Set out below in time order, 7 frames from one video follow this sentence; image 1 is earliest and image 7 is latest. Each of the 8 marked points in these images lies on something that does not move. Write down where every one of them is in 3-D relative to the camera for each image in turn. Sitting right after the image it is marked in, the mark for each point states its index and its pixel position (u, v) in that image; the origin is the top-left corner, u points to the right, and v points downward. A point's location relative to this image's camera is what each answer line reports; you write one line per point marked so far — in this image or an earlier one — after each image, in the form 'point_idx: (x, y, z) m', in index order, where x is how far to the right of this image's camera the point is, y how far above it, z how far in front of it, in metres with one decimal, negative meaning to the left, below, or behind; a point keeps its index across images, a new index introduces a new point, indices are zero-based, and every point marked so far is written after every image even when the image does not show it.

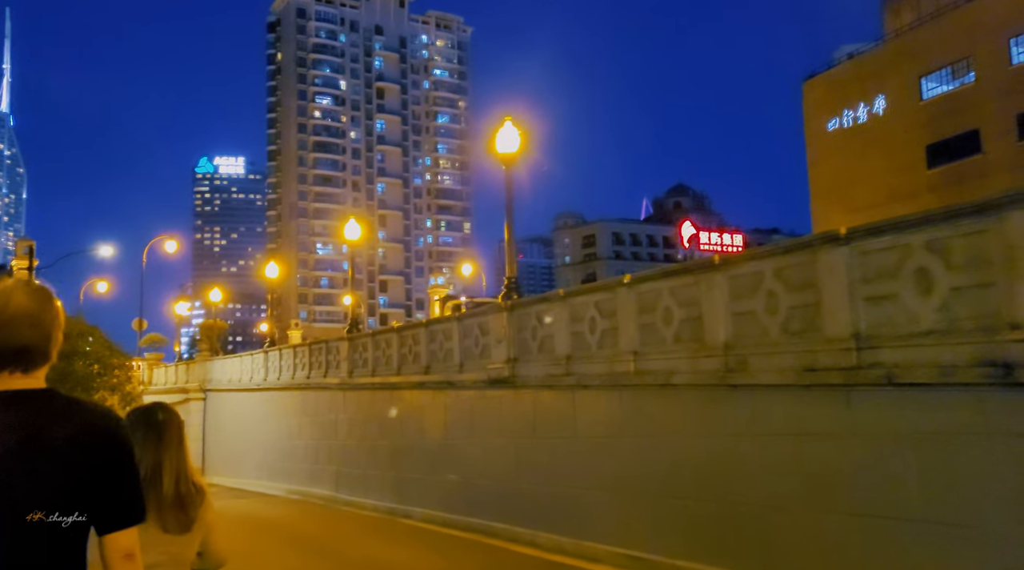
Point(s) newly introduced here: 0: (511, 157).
0: (0.0, +2.1, +16.4) m
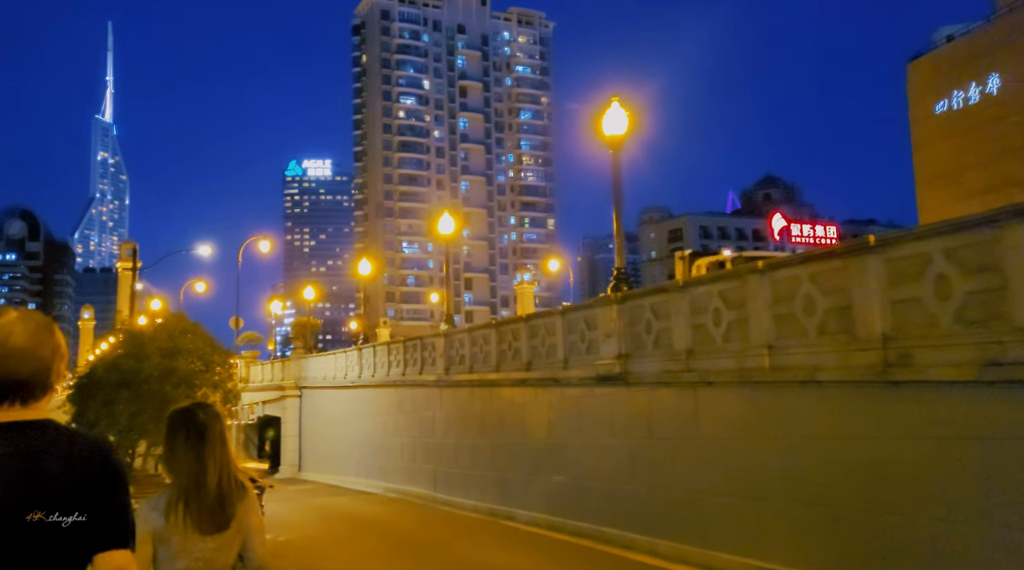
0: (+1.7, +2.3, +15.6) m
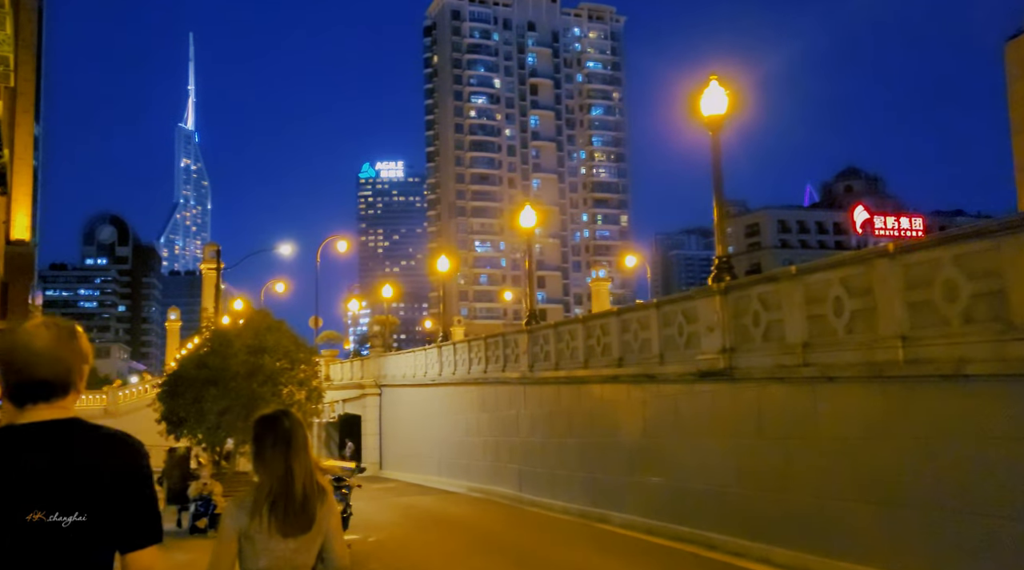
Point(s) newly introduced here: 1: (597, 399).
0: (+3.0, +2.4, +14.7) m
1: (+1.7, -2.3, +20.0) m
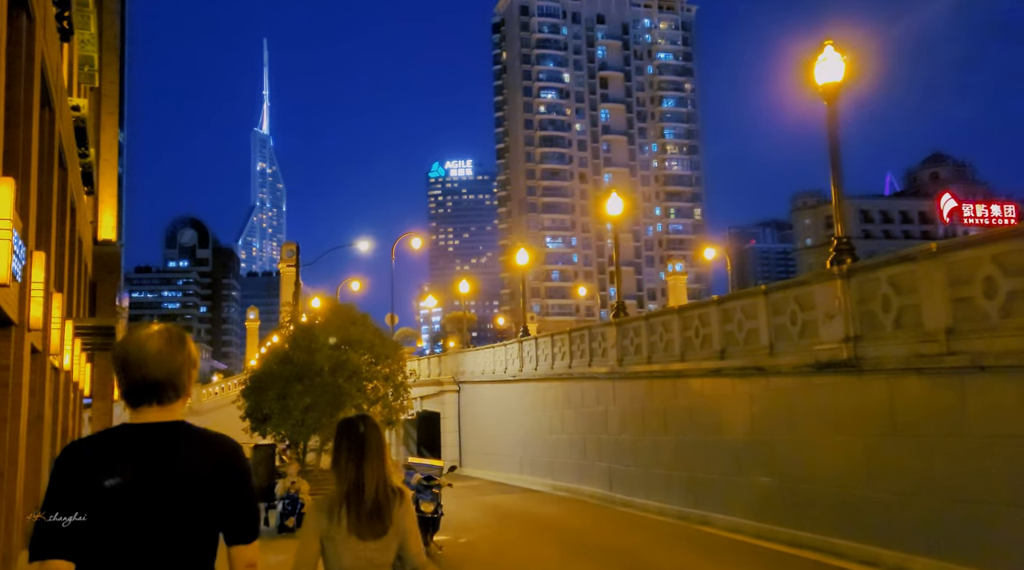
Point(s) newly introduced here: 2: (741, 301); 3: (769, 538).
0: (+4.4, +2.6, +13.5) m
1: (+3.4, -2.0, +18.9) m
2: (+3.8, -0.3, +16.6) m
3: (+3.9, -3.8, +15.2) m
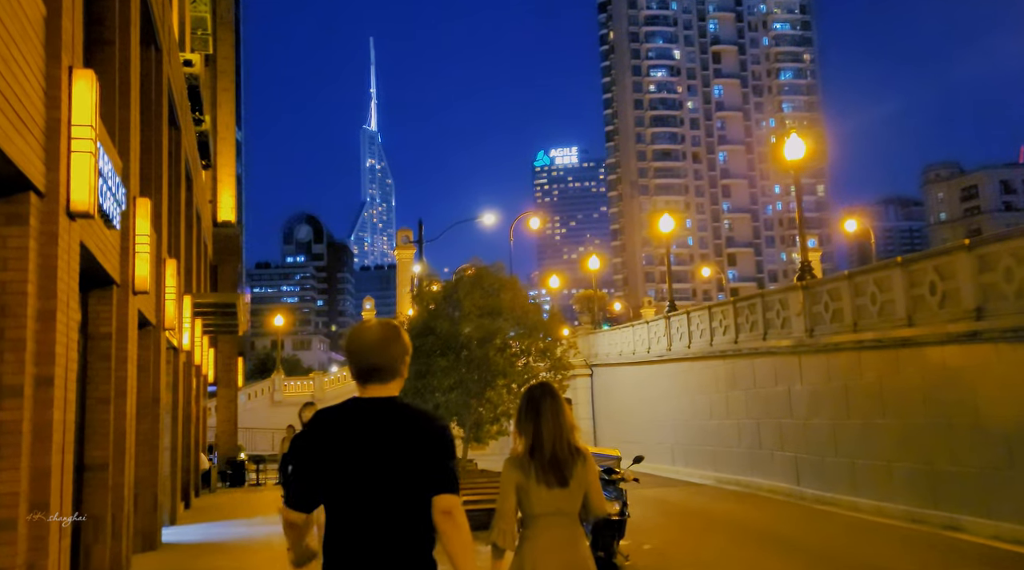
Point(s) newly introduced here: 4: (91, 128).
0: (+6.6, +3.4, +9.7) m
1: (+6.3, -1.2, +15.2) m
2: (+6.4, +0.5, +12.9) m
3: (+6.4, -3.0, +11.5) m
4: (-3.4, +1.3, +8.0) m
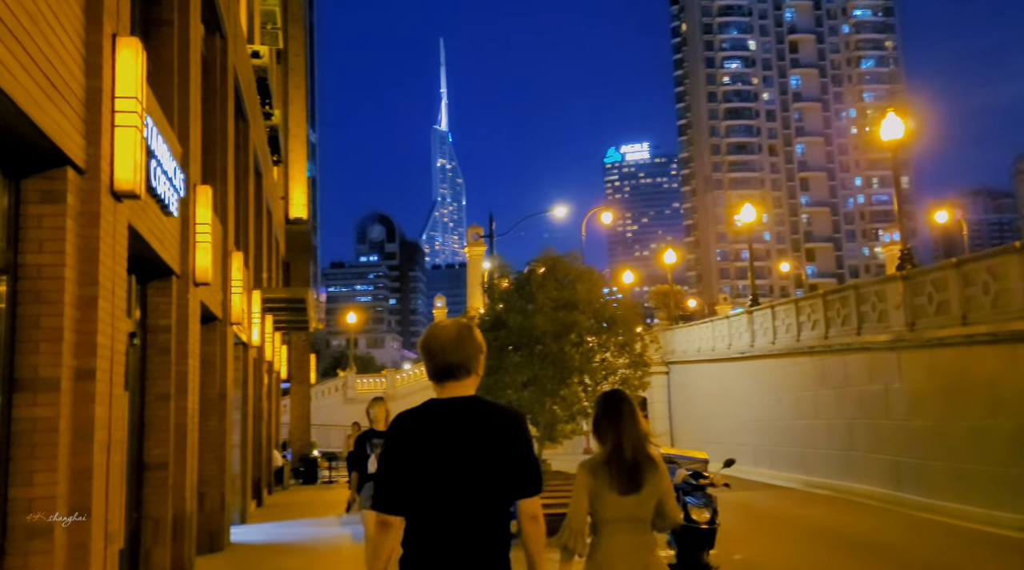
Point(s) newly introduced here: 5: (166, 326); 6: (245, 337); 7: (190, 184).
0: (+7.2, +3.6, +8.4) m
1: (+7.4, -1.0, +13.8) m
2: (+7.3, +0.7, +11.5) m
3: (+7.3, -2.9, +10.1) m
4: (-2.8, +1.4, +7.4) m
5: (-3.9, -0.5, +11.2) m
6: (-5.1, -1.0, +19.3) m
7: (-3.8, +1.2, +11.9) m
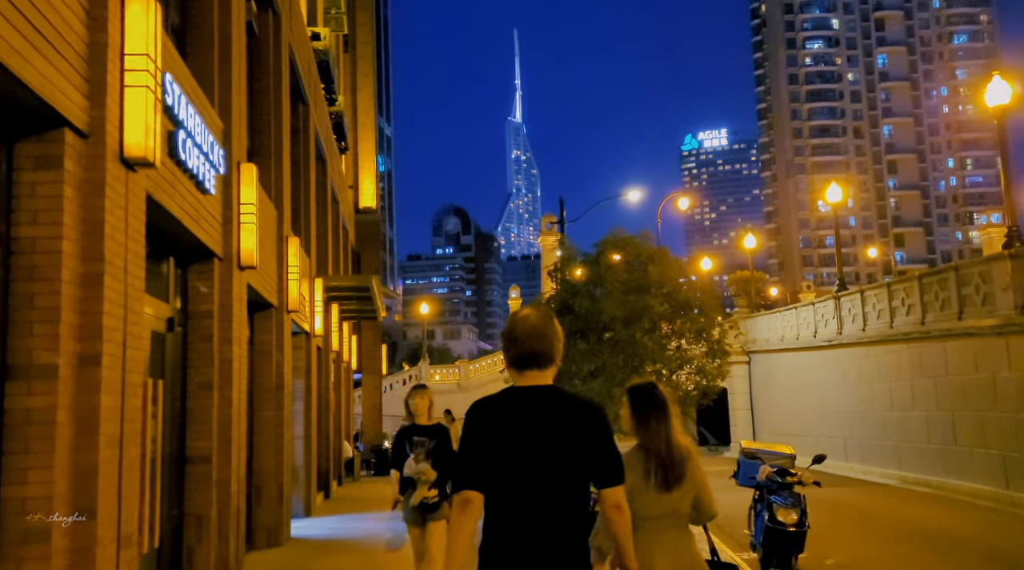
0: (+7.6, +3.8, +6.9) m
1: (+8.2, -0.7, +12.3) m
2: (+7.9, +1.0, +10.0) m
3: (+7.8, -2.6, +8.7) m
4: (-2.4, +1.5, +6.7) m
5: (-3.2, -0.3, +10.6) m
6: (-3.9, -0.8, +18.8) m
7: (-3.1, +1.4, +11.3) m
